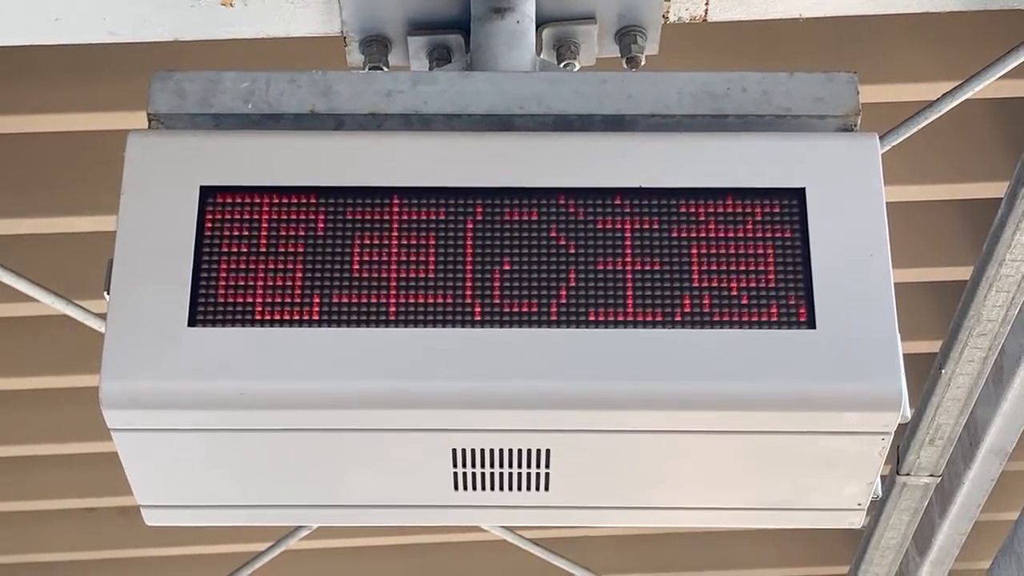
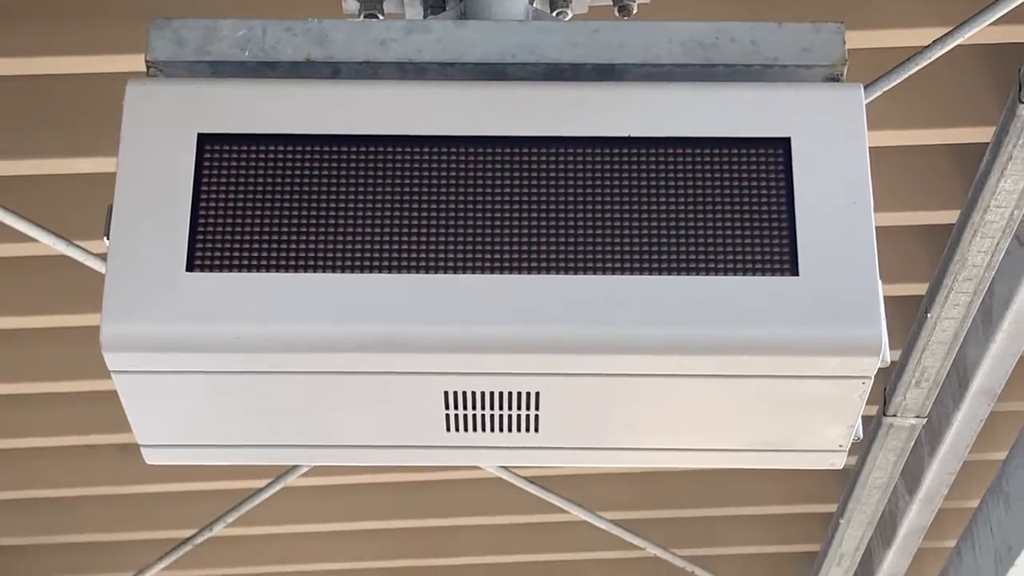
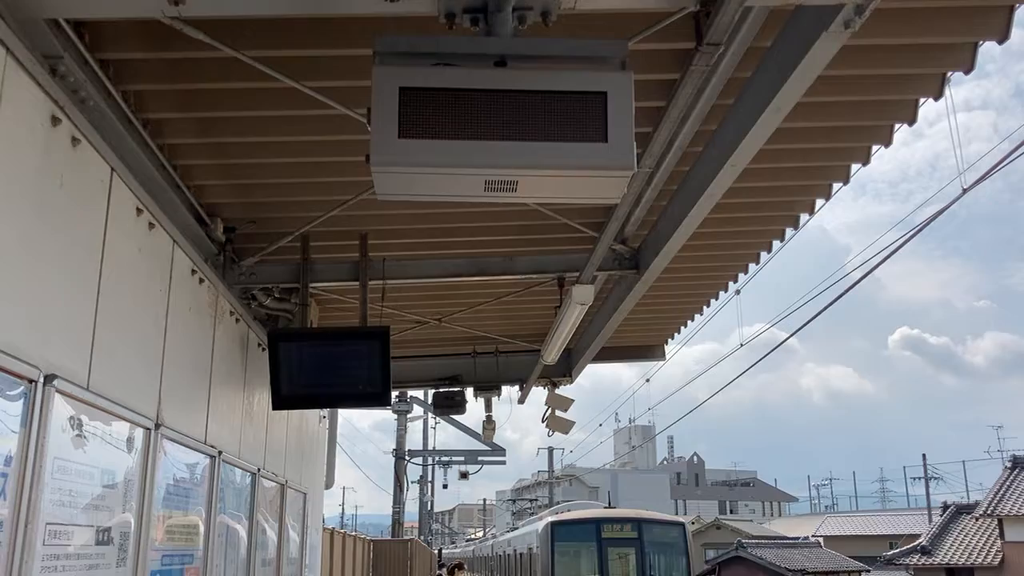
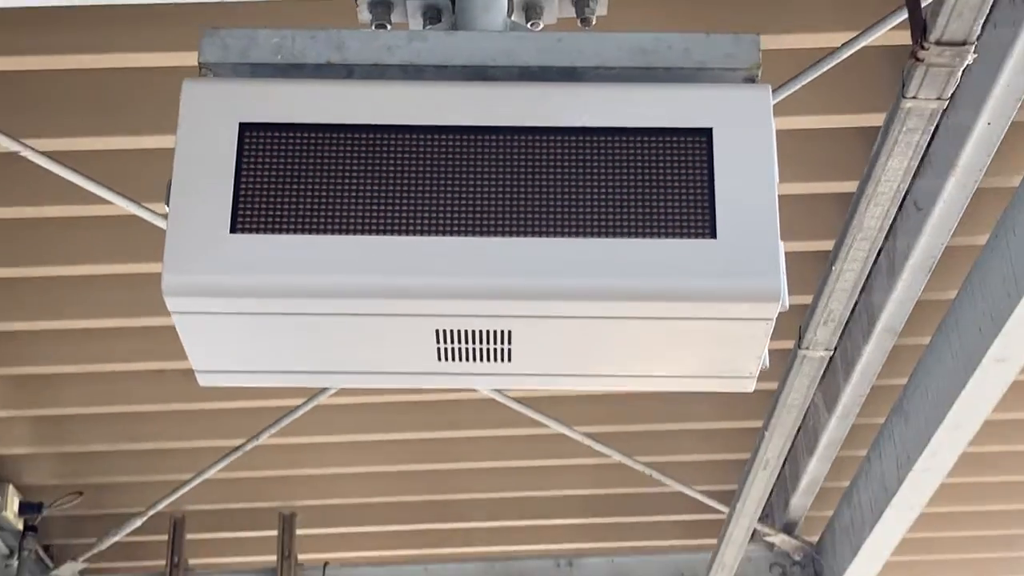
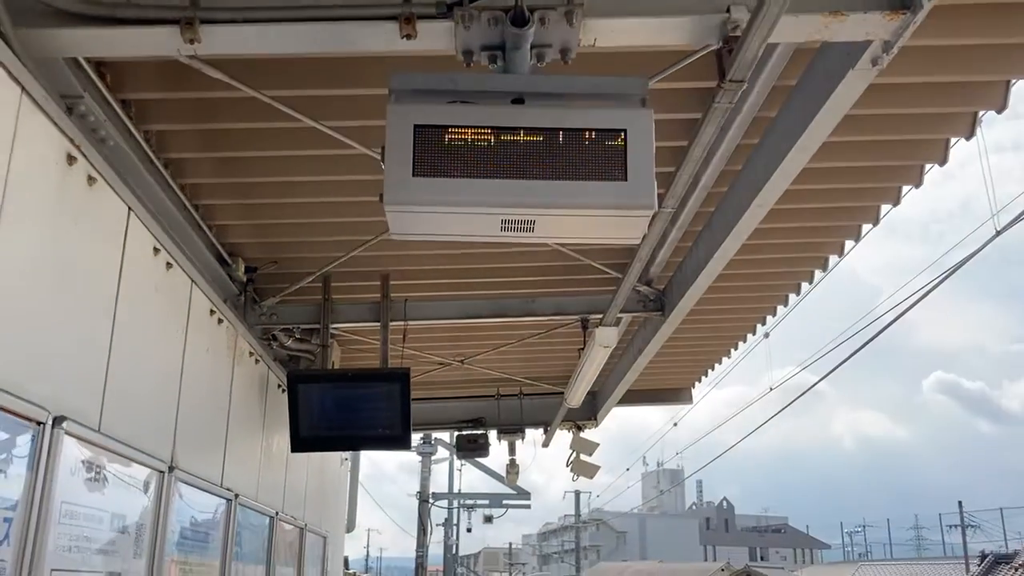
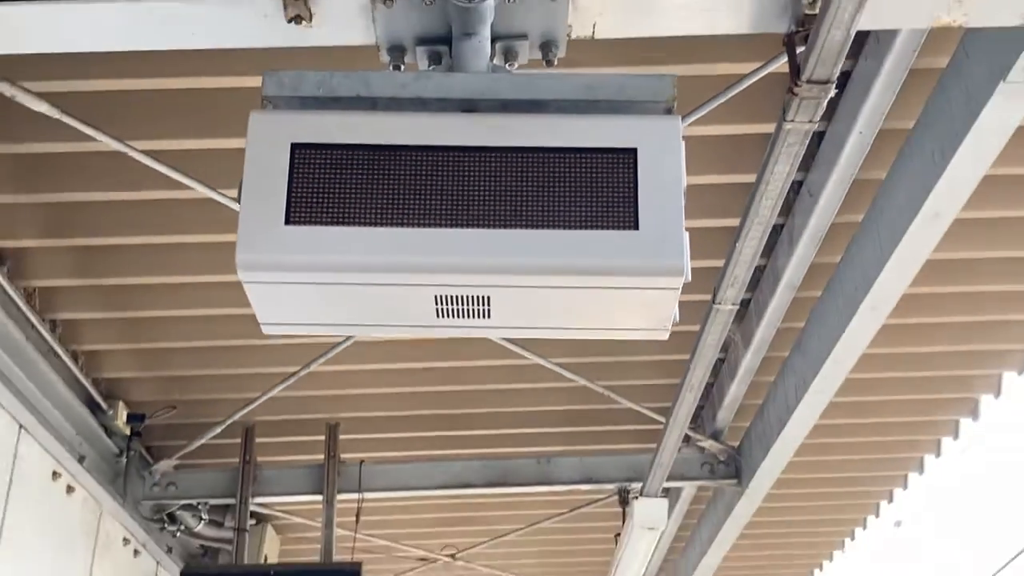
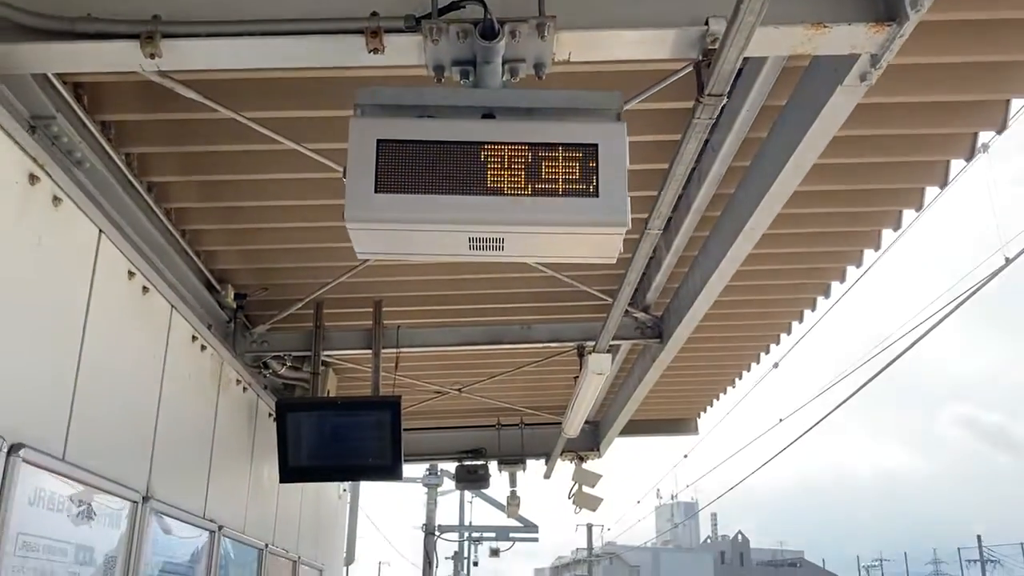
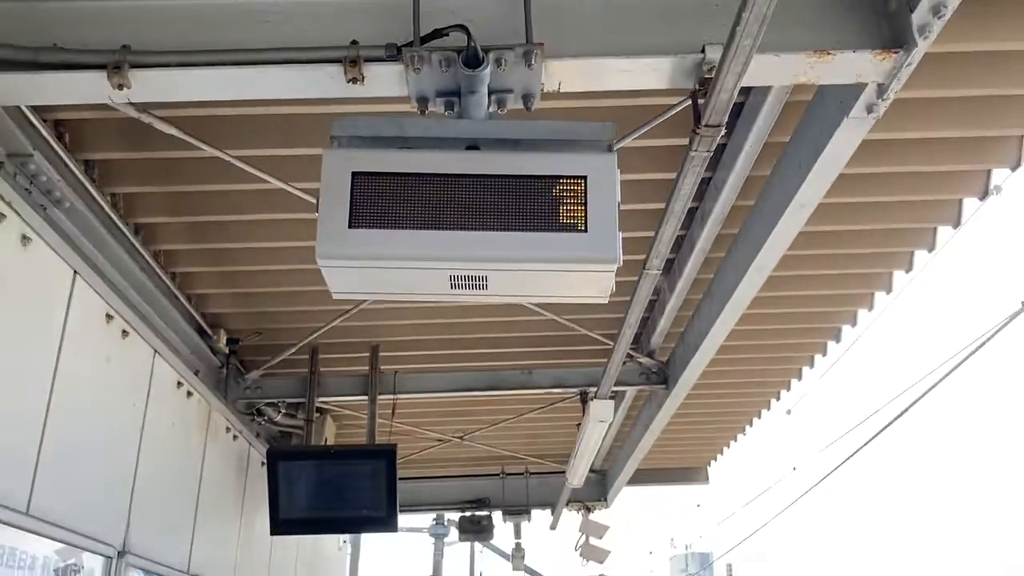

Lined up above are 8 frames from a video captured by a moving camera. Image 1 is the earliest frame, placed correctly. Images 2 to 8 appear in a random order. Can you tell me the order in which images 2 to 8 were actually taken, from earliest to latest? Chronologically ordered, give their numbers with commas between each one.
2, 4, 6, 8, 7, 5, 3
